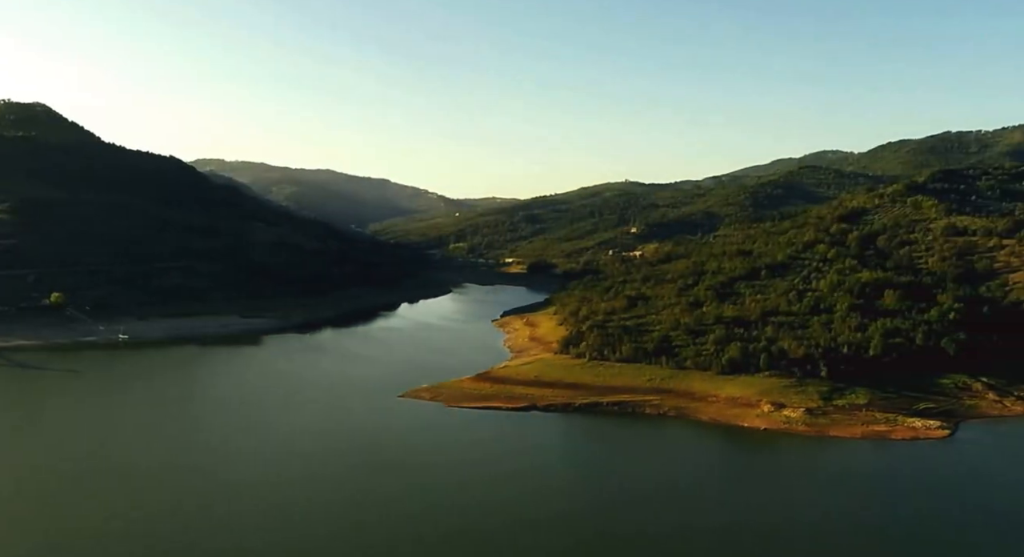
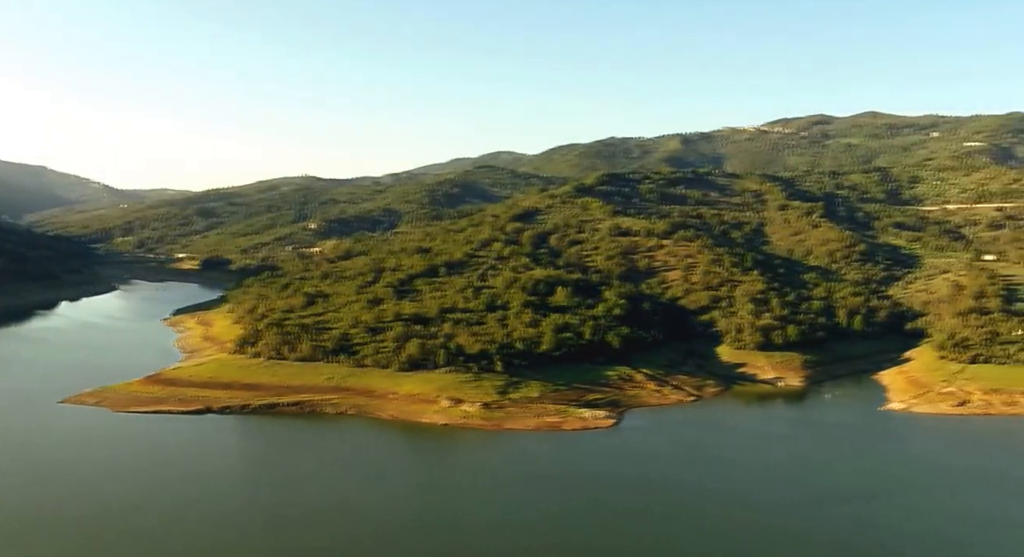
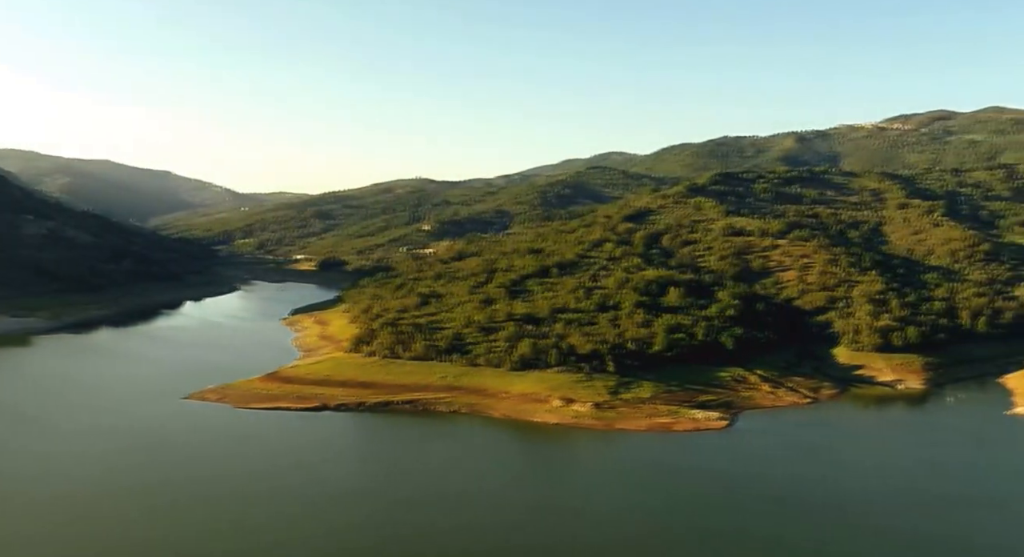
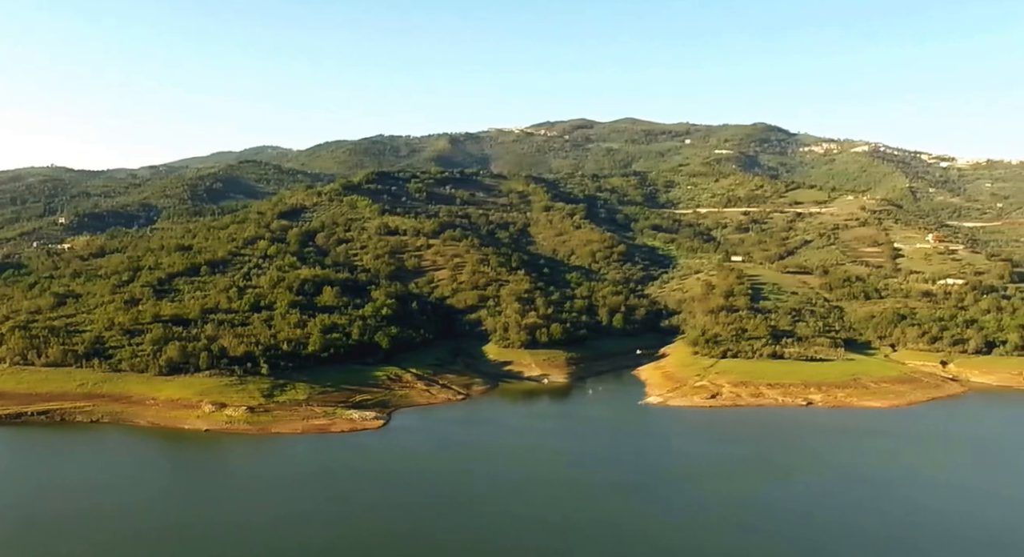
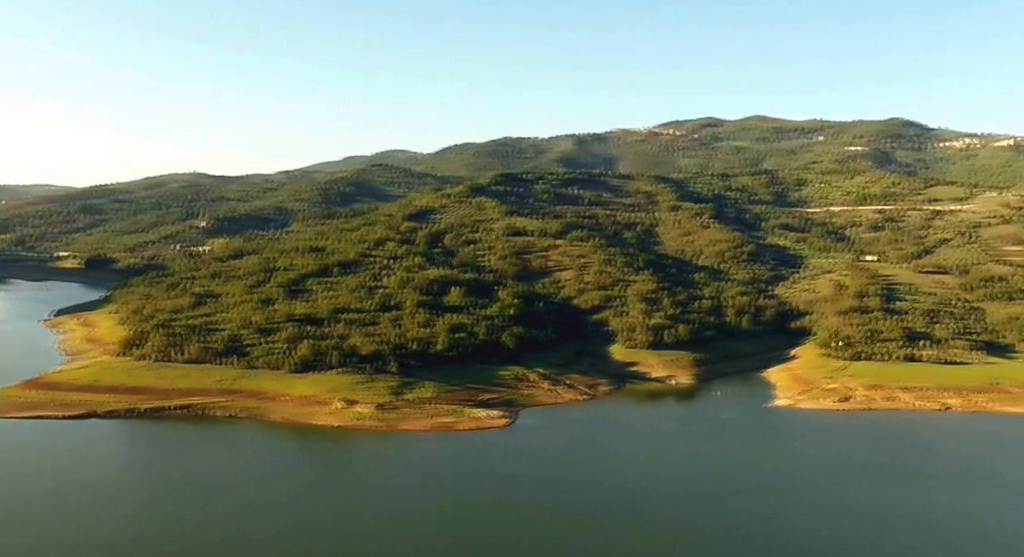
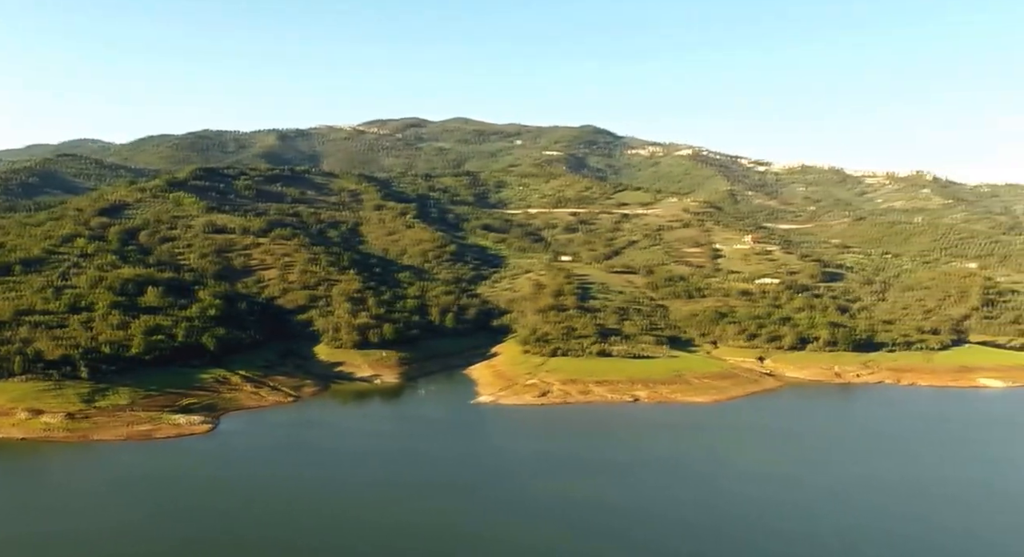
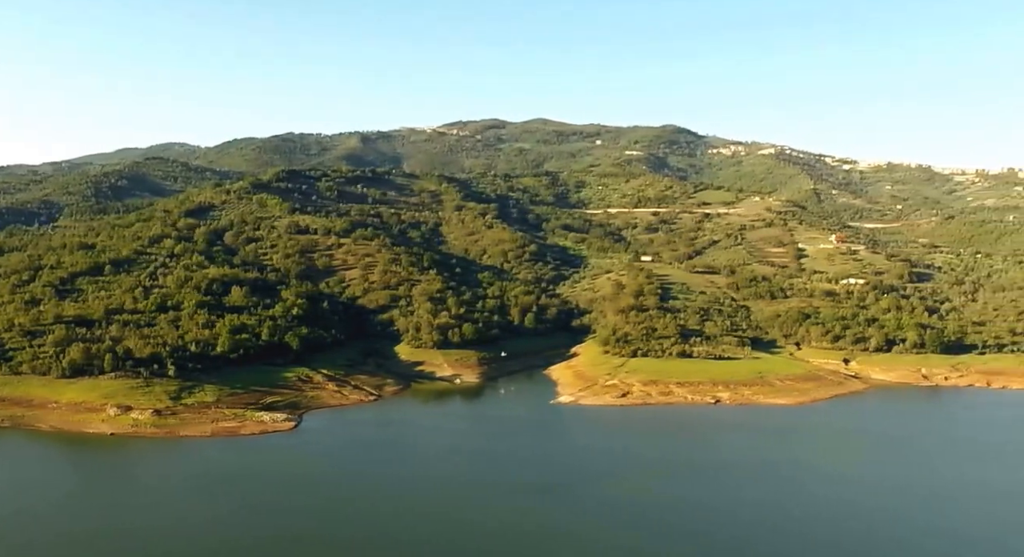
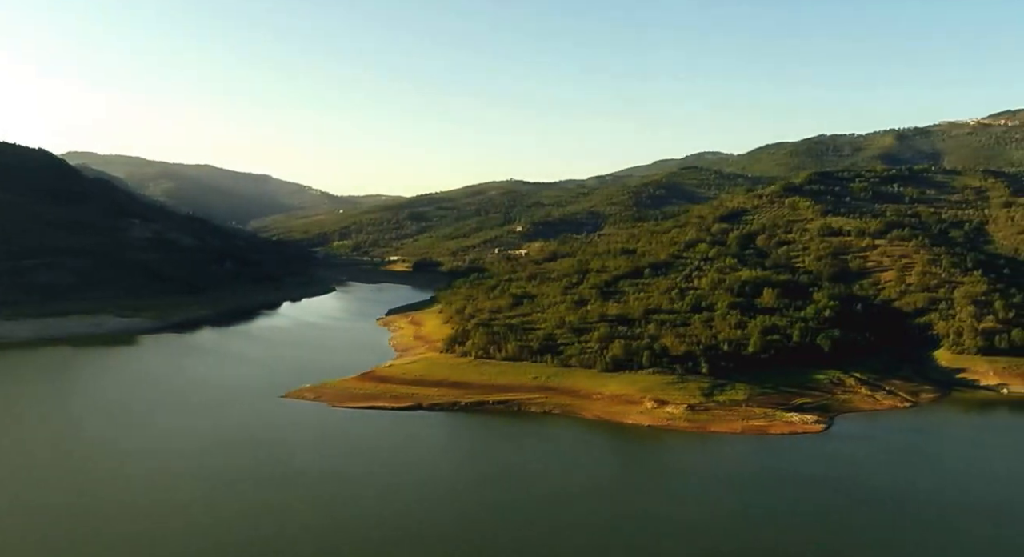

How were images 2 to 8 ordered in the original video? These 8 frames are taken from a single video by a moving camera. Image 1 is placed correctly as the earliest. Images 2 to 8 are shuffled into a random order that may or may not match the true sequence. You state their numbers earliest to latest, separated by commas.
8, 3, 2, 5, 4, 7, 6
